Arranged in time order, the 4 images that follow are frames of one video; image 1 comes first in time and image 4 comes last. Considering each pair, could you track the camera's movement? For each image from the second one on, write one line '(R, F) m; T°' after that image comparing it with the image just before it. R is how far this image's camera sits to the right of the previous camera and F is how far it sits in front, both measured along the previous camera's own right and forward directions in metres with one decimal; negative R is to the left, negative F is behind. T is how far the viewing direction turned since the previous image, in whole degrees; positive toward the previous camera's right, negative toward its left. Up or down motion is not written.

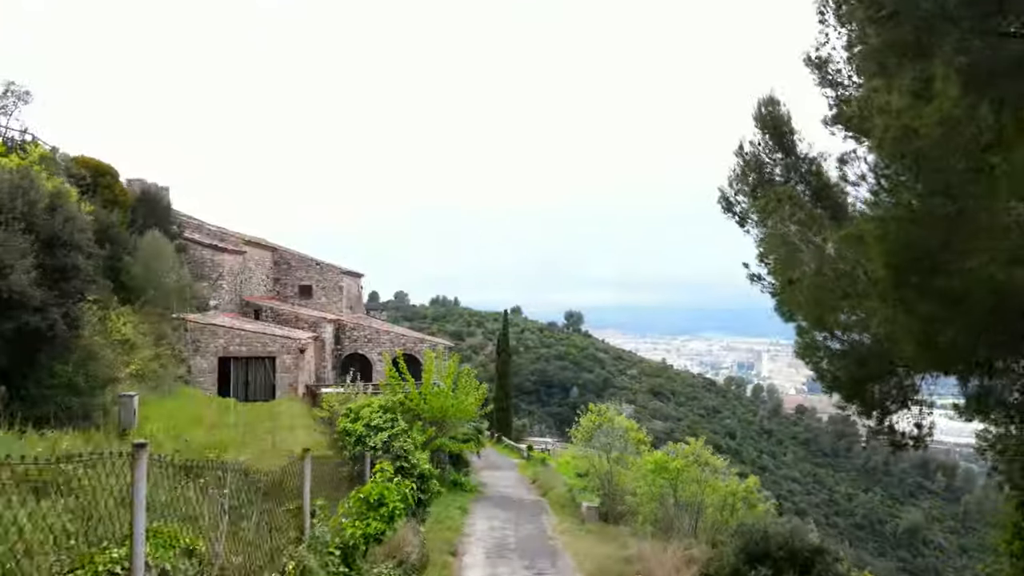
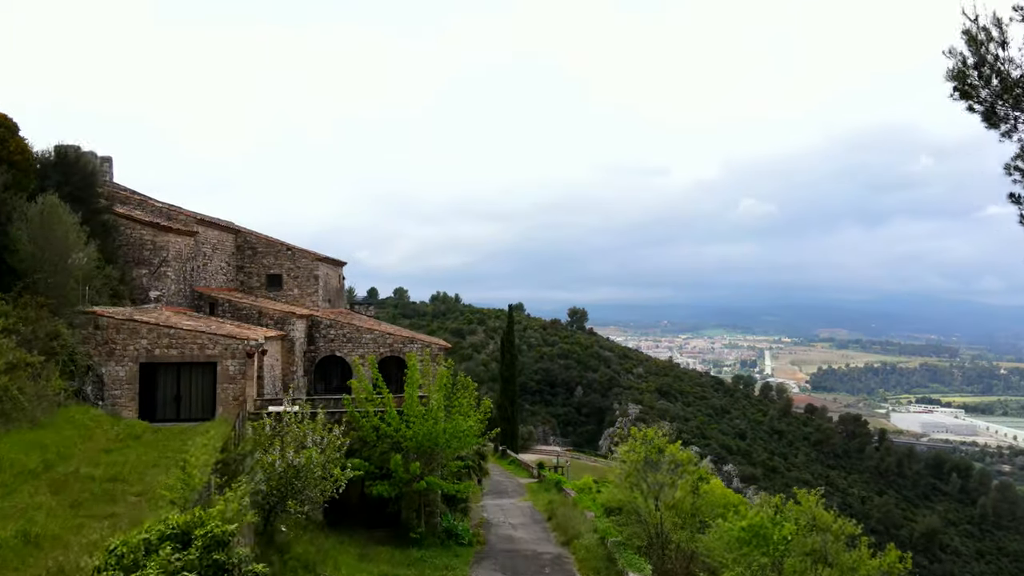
(-0.2, +4.3) m; 0°
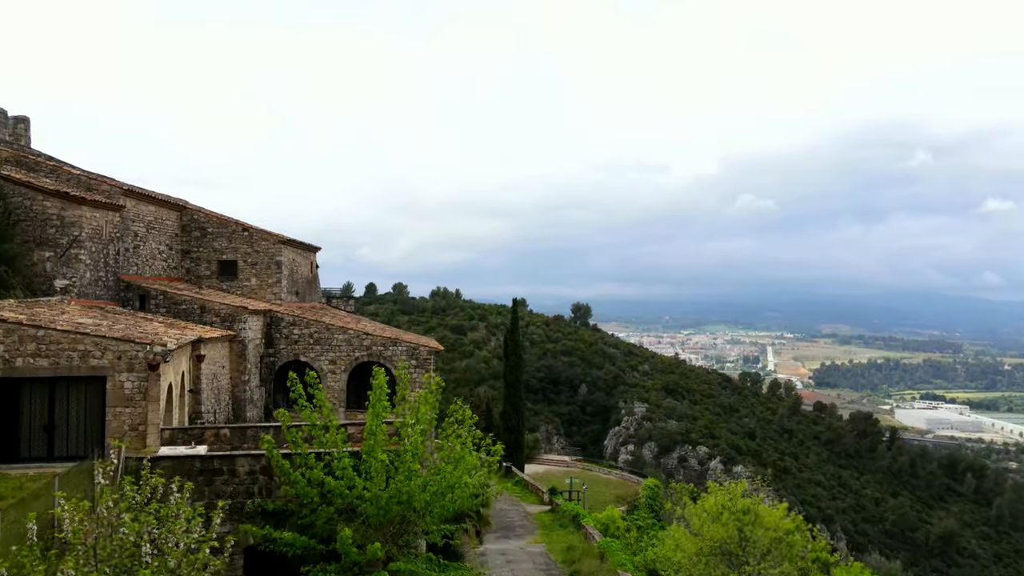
(-0.2, +4.1) m; 0°
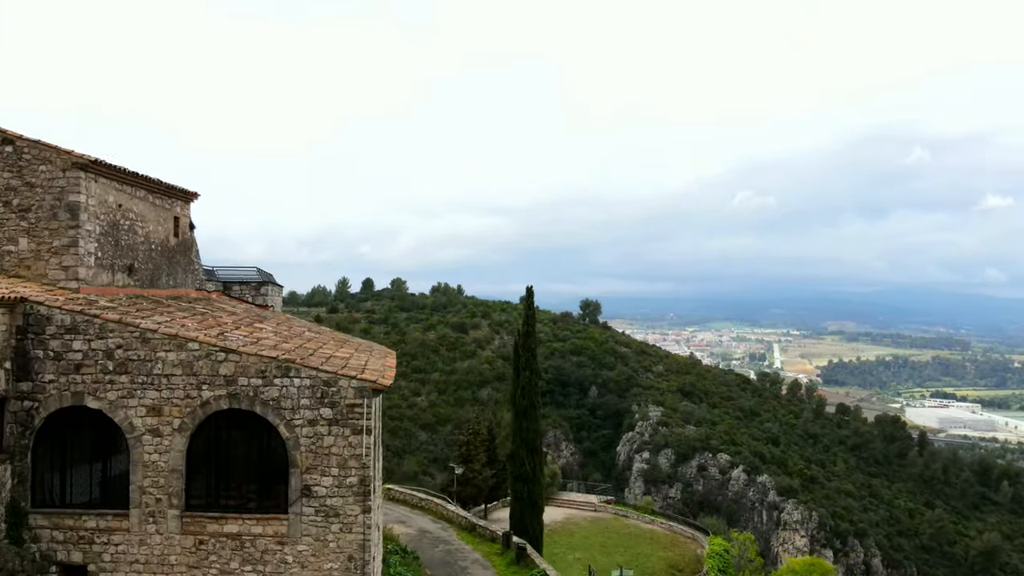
(-0.3, +9.0) m; 0°
